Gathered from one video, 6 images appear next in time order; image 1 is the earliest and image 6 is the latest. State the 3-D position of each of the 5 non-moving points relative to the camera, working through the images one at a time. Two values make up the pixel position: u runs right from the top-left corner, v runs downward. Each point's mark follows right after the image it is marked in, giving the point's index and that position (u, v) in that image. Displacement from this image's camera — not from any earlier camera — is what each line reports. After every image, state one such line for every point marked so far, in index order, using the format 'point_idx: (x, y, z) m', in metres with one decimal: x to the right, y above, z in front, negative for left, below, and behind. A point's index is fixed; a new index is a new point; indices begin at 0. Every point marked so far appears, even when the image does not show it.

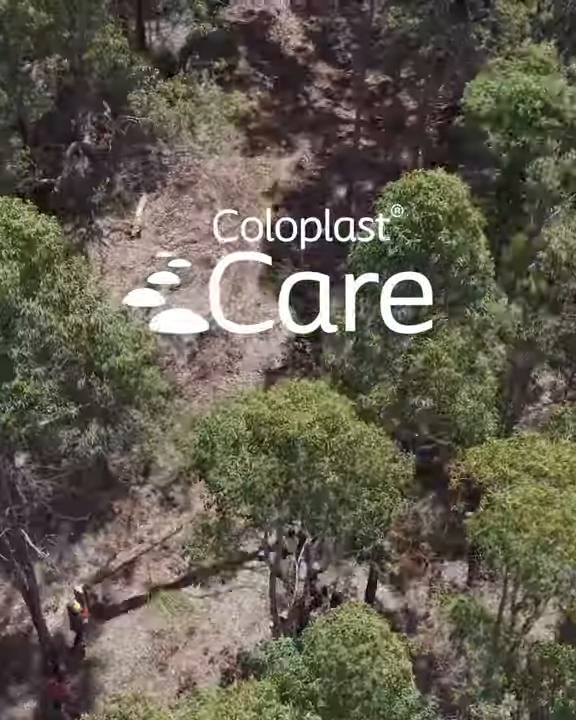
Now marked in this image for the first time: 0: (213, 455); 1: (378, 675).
0: (-1.2, -1.7, +13.2) m
1: (+1.4, -4.7, +11.6) m
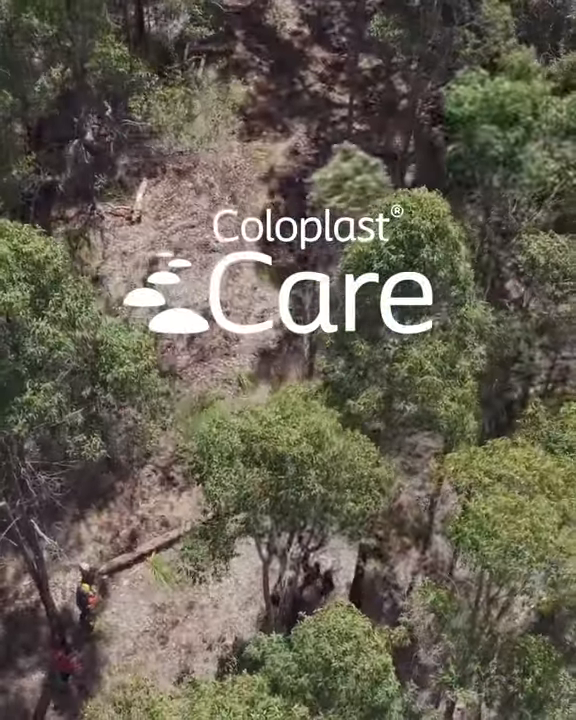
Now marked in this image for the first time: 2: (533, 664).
0: (-1.4, -2.0, +14.3) m
1: (+1.2, -5.0, +12.9) m
2: (+4.5, -5.6, +14.7) m
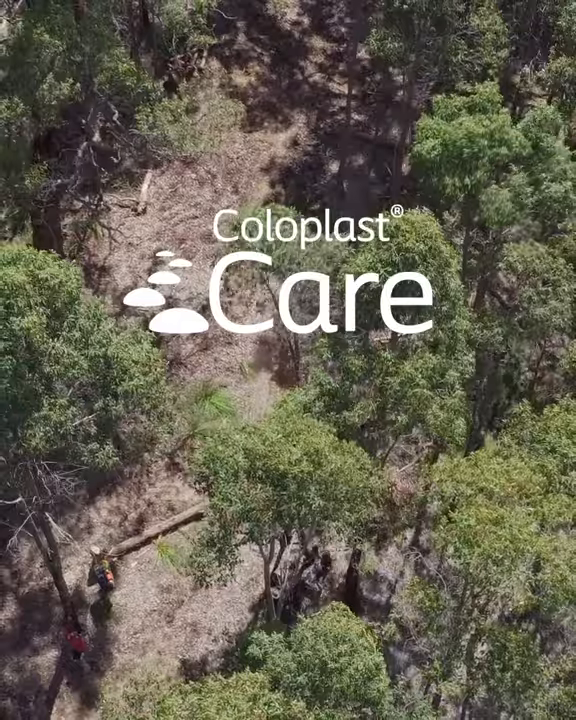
0: (-1.4, -2.3, +15.3) m
1: (+1.2, -5.5, +14.1) m
2: (+4.5, -6.0, +15.9) m
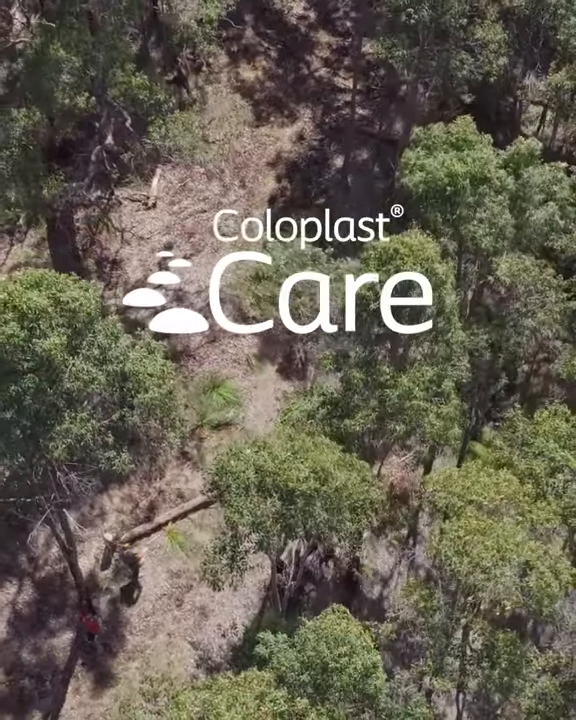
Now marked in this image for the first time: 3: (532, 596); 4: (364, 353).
0: (-1.3, -2.7, +16.4) m
1: (+1.3, -5.9, +15.2) m
2: (+4.6, -6.4, +17.1) m
3: (+5.3, -5.1, +17.3) m
4: (+1.9, +0.2, +19.6) m
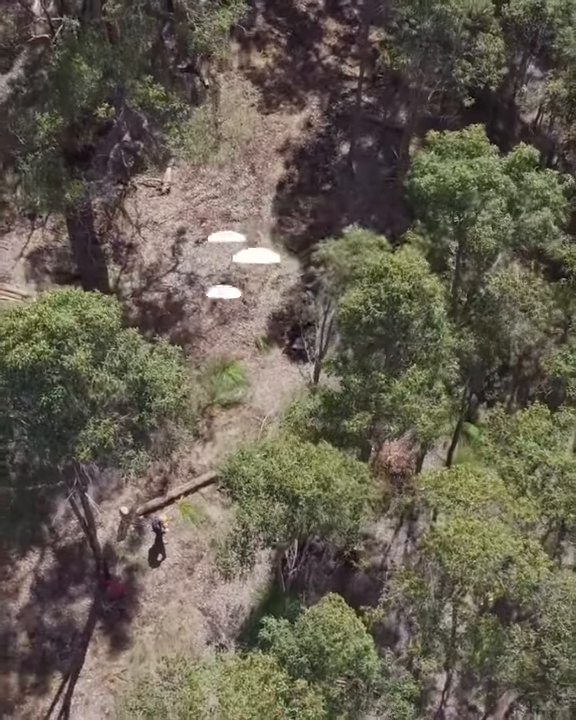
0: (-1.2, -3.0, +18.1) m
1: (+1.3, -6.3, +17.1) m
2: (+4.6, -6.7, +19.0) m
3: (+5.4, -5.4, +19.1) m
4: (+2.0, 0.0, +21.1) m
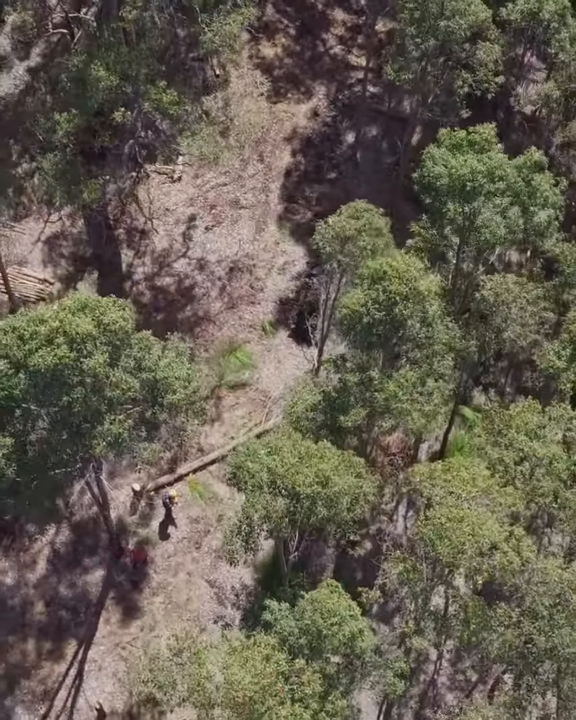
0: (-1.1, -3.1, +19.6) m
1: (+1.3, -6.5, +18.7) m
2: (+4.6, -6.8, +20.5) m
3: (+5.4, -5.5, +20.5) m
4: (+2.1, 0.0, +22.4) m
